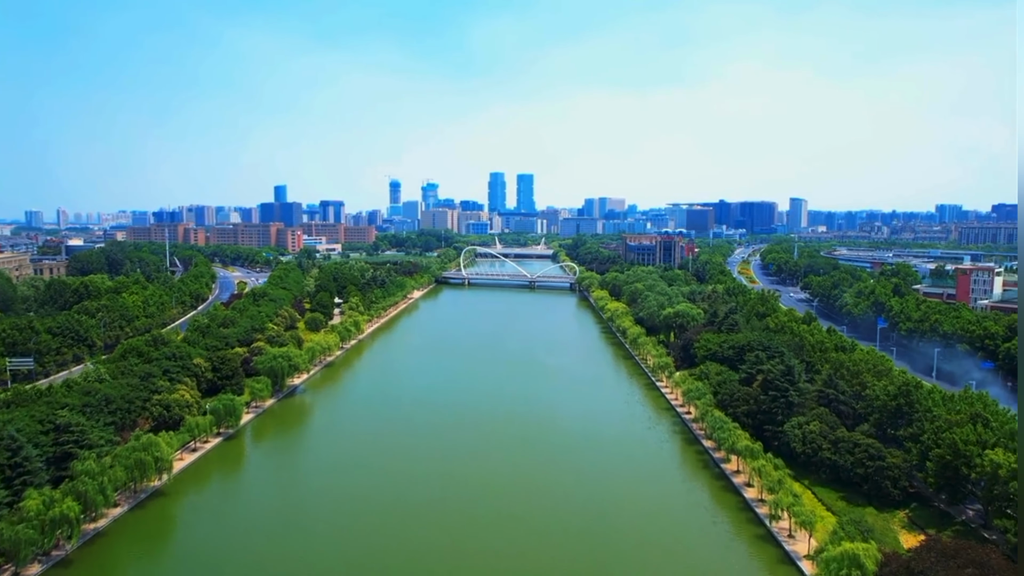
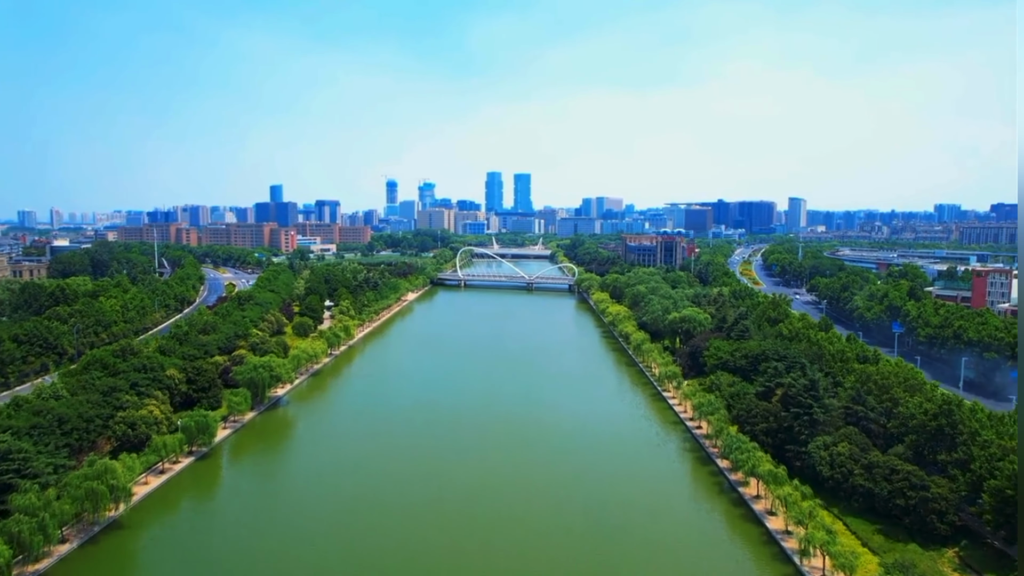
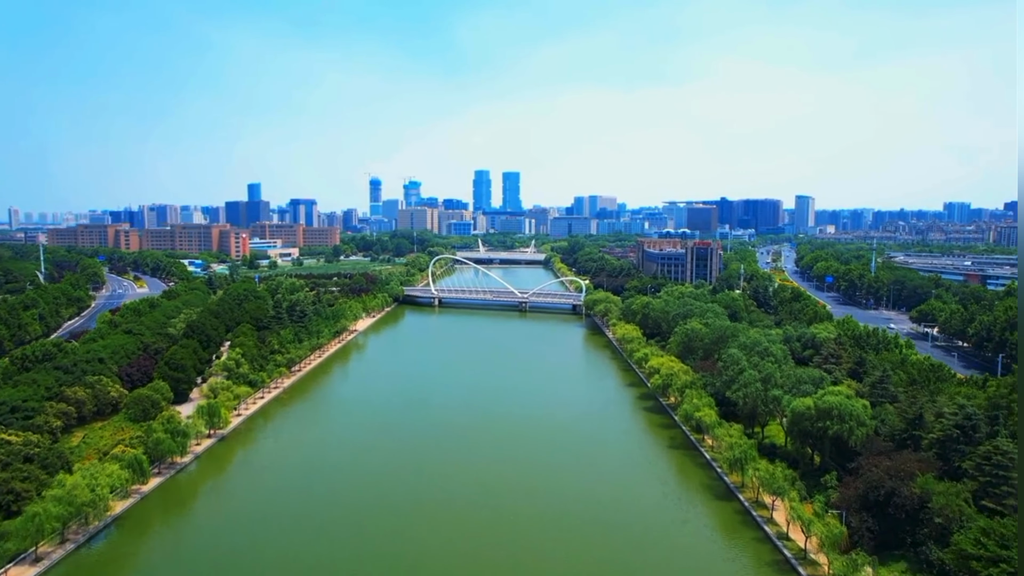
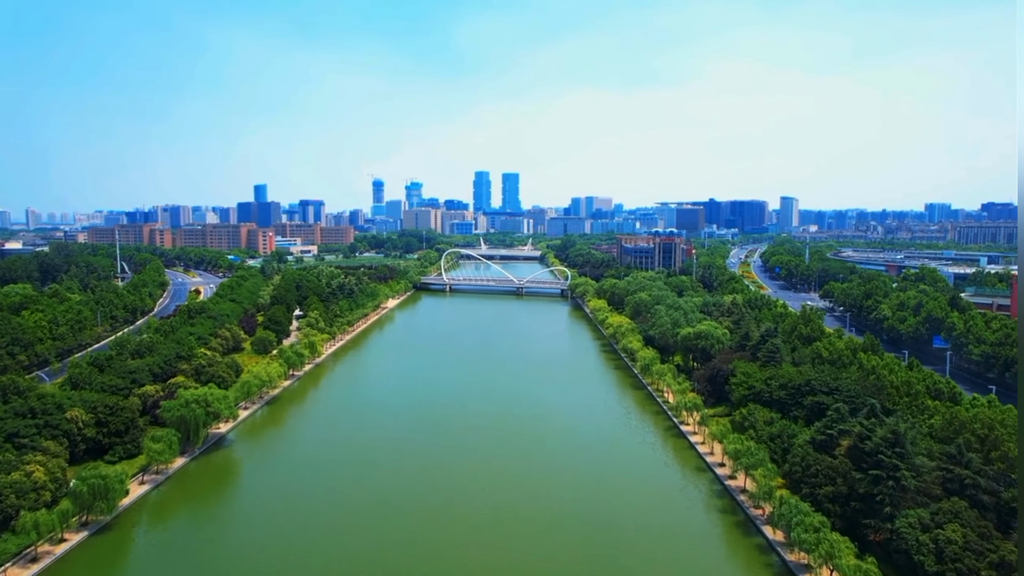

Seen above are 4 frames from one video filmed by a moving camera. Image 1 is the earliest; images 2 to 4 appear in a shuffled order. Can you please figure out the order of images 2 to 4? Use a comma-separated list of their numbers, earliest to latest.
2, 4, 3
